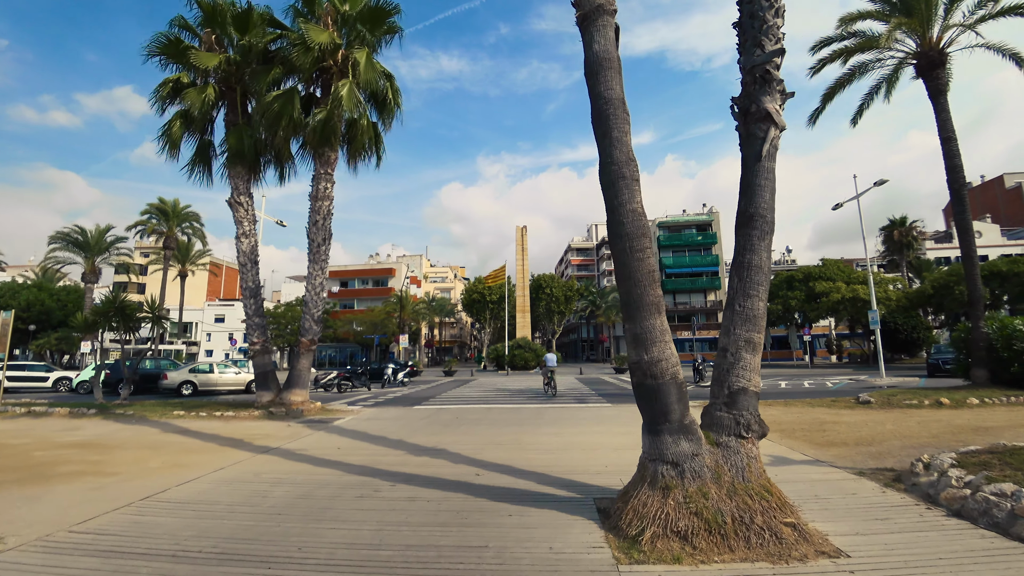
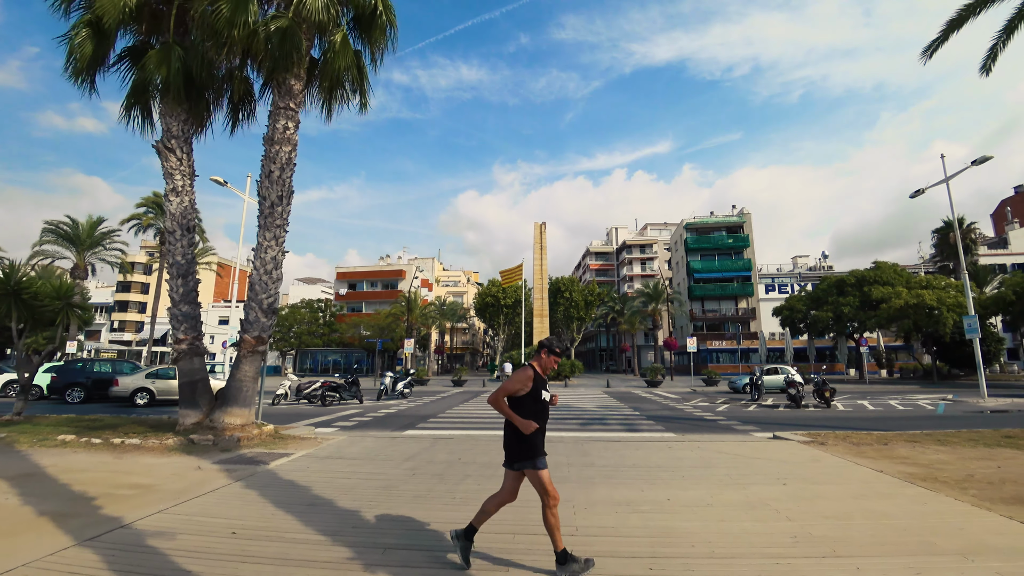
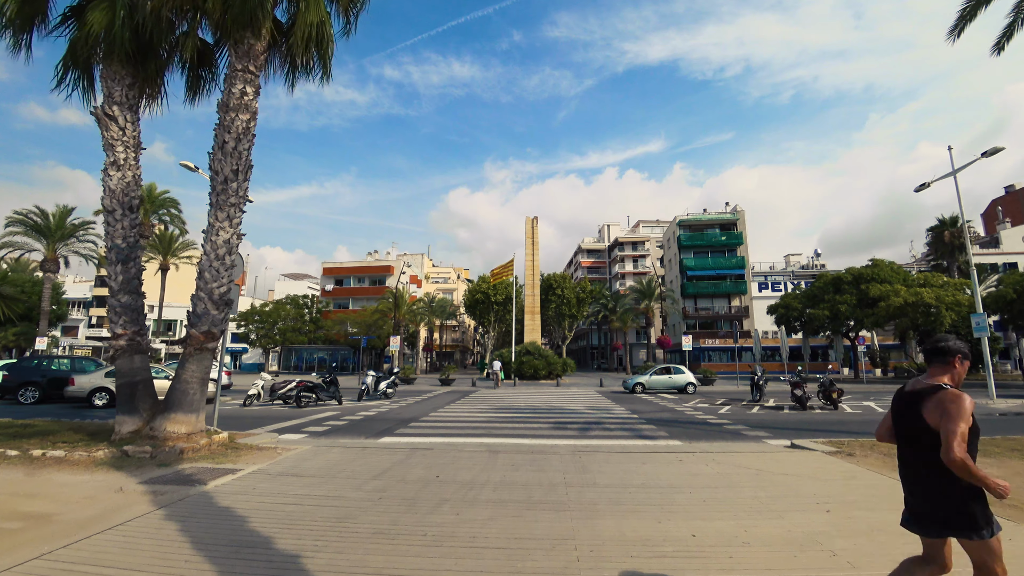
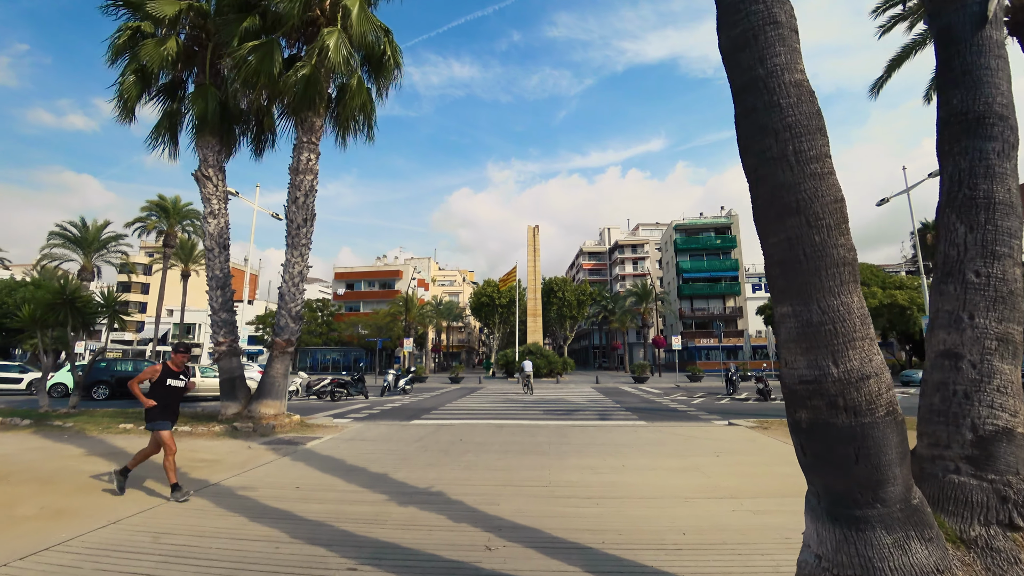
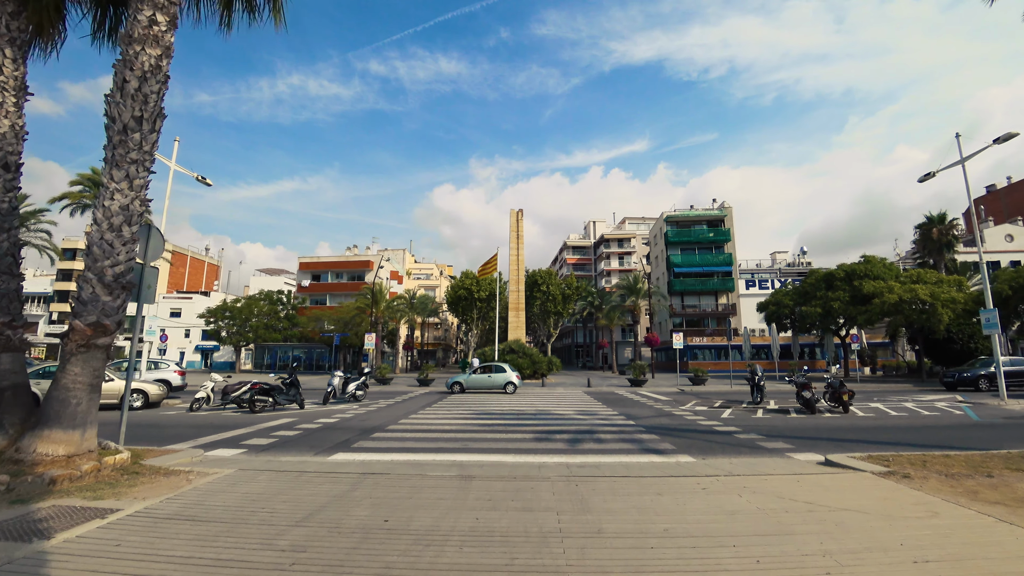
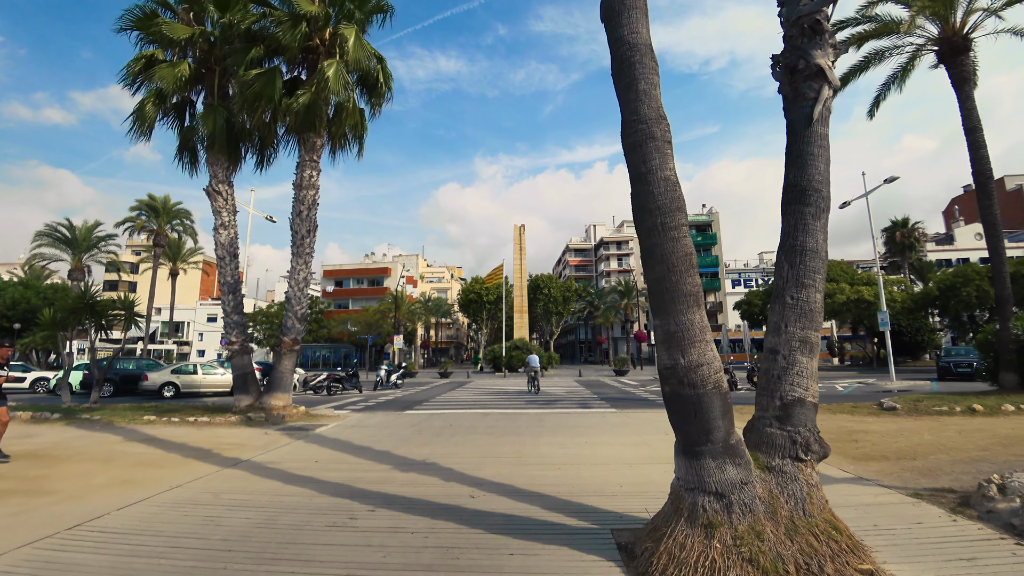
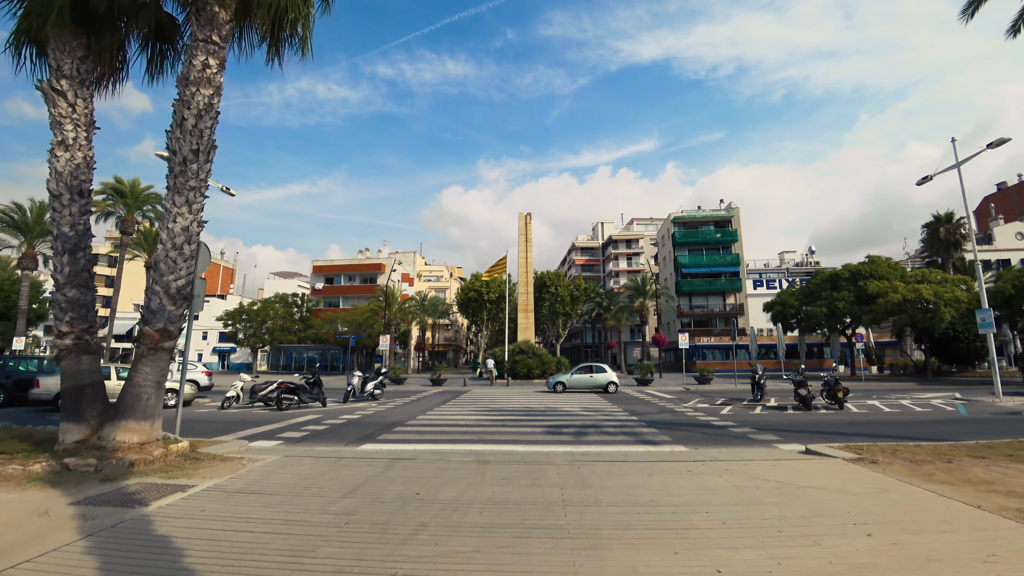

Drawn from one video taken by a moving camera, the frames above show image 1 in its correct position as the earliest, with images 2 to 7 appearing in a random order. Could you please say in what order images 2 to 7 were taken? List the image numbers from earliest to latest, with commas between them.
6, 4, 2, 3, 7, 5
